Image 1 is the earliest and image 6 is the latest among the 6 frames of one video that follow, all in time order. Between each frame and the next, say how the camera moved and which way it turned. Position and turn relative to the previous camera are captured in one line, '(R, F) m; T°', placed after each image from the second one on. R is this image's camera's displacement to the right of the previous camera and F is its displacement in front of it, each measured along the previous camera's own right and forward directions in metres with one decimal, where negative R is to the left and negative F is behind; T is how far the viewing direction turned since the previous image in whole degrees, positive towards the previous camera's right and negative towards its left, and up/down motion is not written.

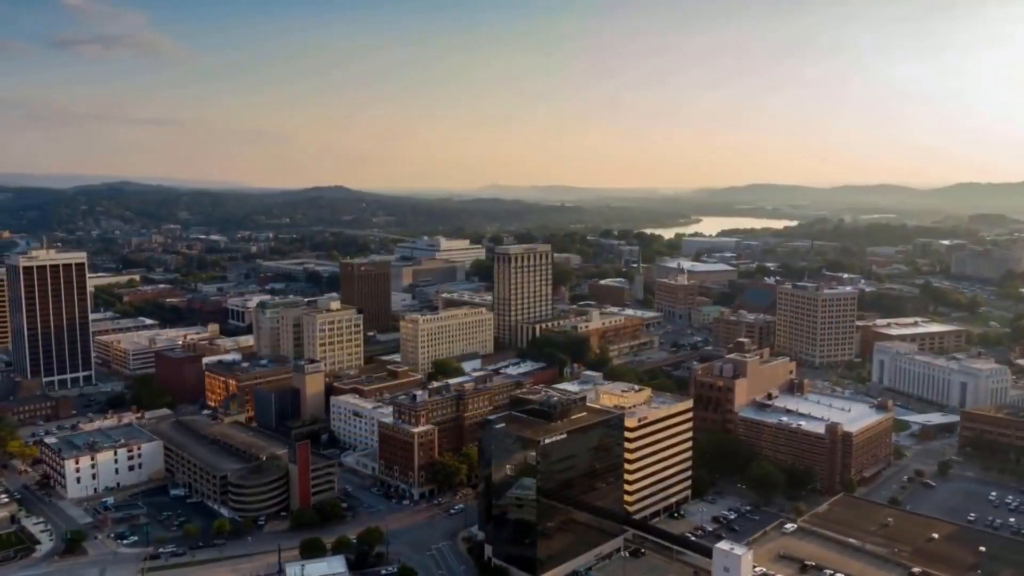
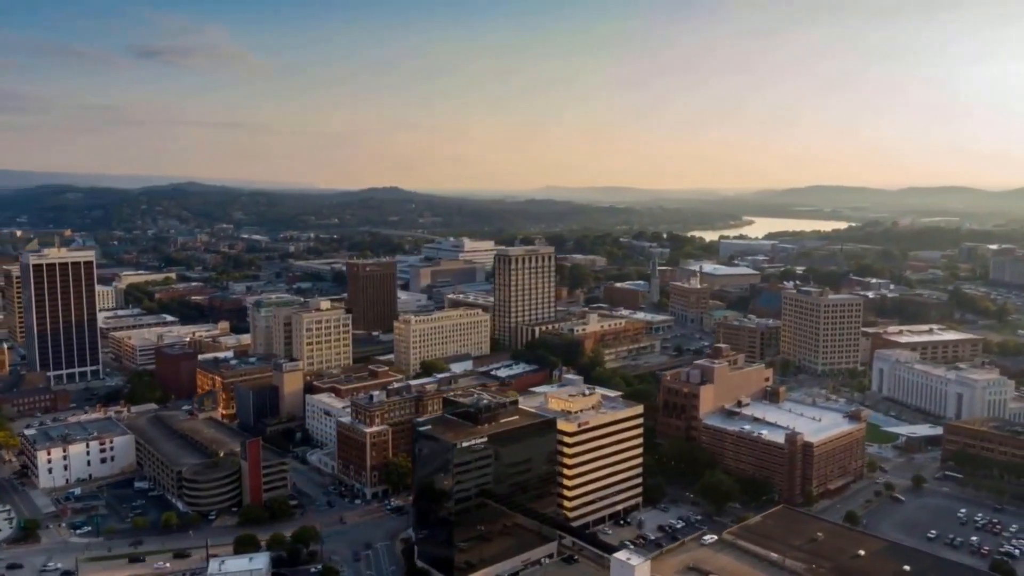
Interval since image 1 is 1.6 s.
(+4.3, +0.2) m; -4°
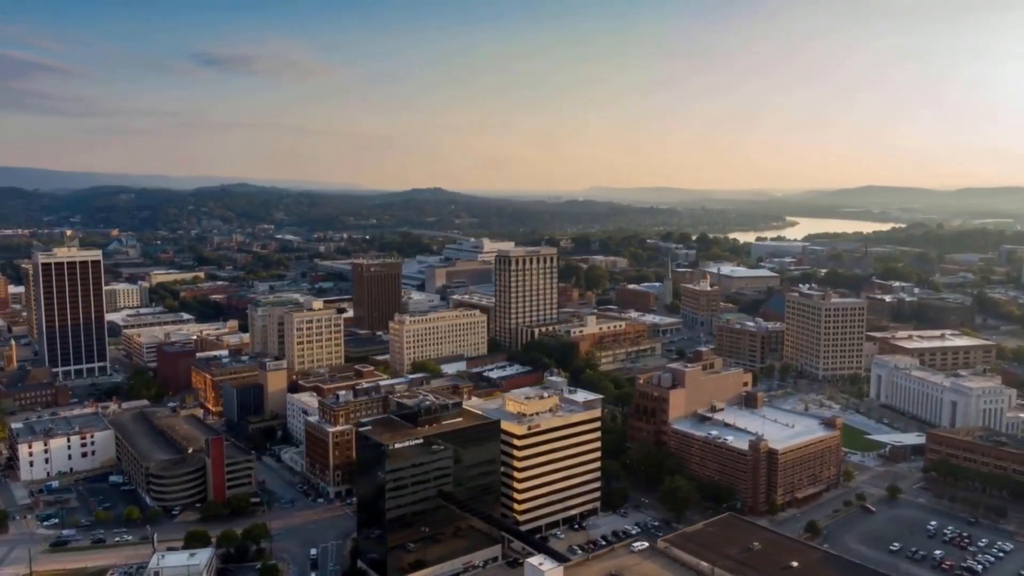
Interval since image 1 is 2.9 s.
(+3.5, +0.2) m; -3°
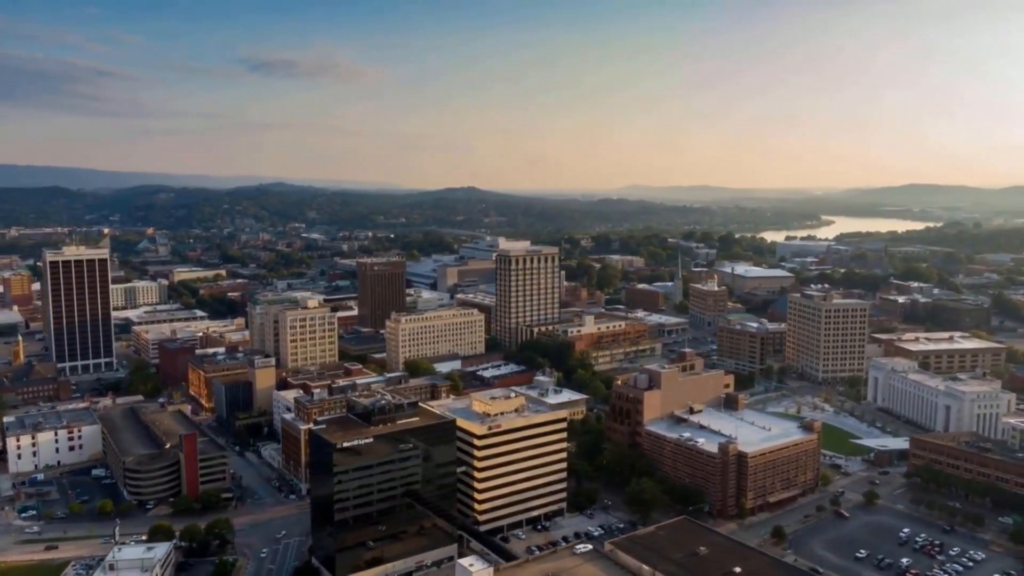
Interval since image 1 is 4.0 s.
(+2.7, +0.2) m; -3°
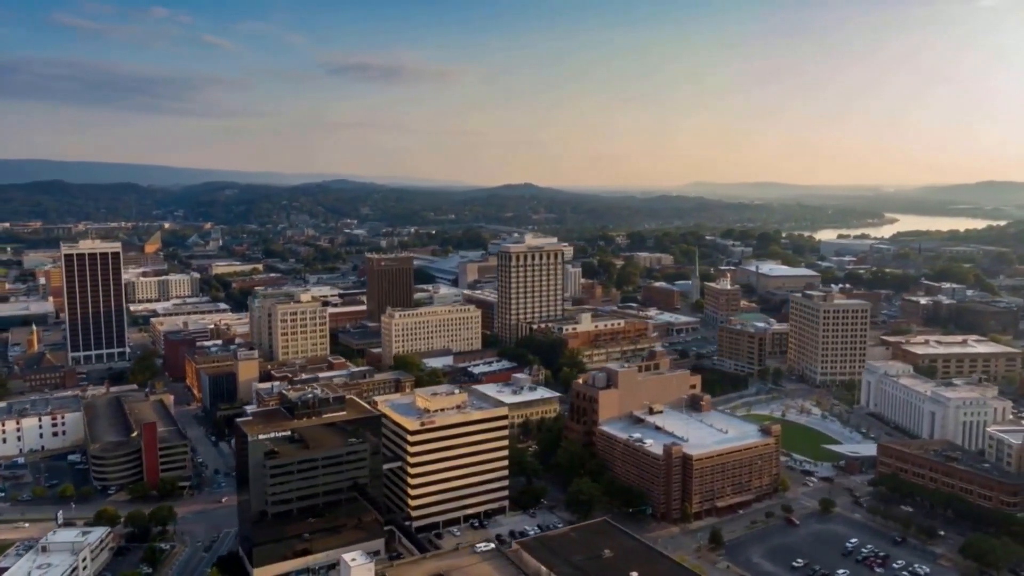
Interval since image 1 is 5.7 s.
(+4.6, +0.4) m; -5°
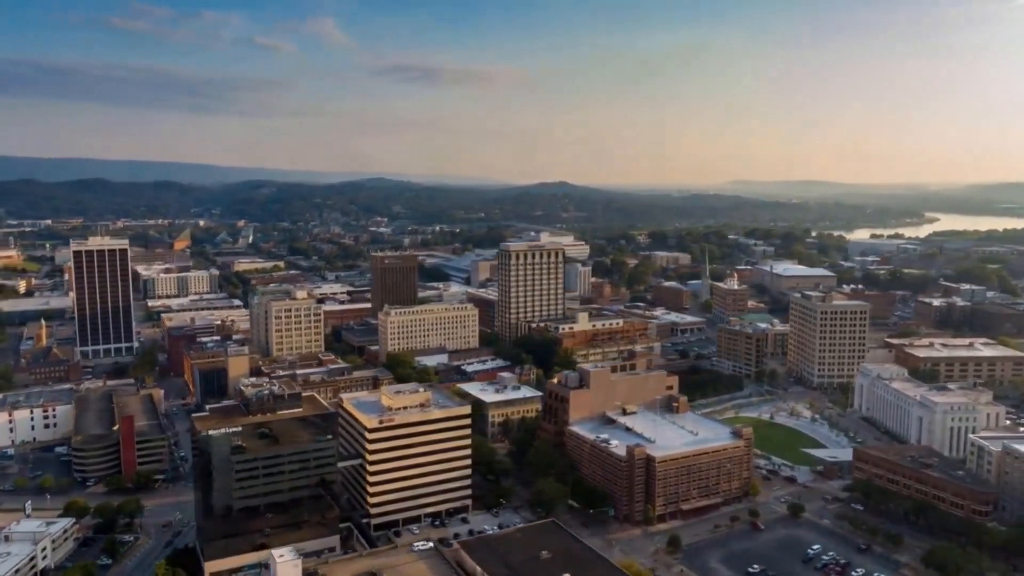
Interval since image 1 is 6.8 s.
(+2.8, +0.2) m; -3°
